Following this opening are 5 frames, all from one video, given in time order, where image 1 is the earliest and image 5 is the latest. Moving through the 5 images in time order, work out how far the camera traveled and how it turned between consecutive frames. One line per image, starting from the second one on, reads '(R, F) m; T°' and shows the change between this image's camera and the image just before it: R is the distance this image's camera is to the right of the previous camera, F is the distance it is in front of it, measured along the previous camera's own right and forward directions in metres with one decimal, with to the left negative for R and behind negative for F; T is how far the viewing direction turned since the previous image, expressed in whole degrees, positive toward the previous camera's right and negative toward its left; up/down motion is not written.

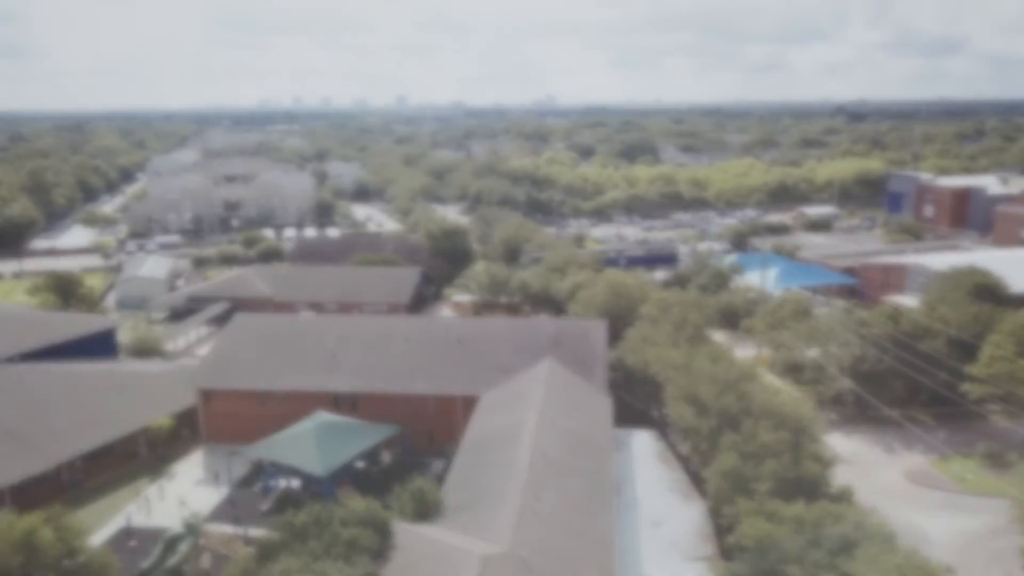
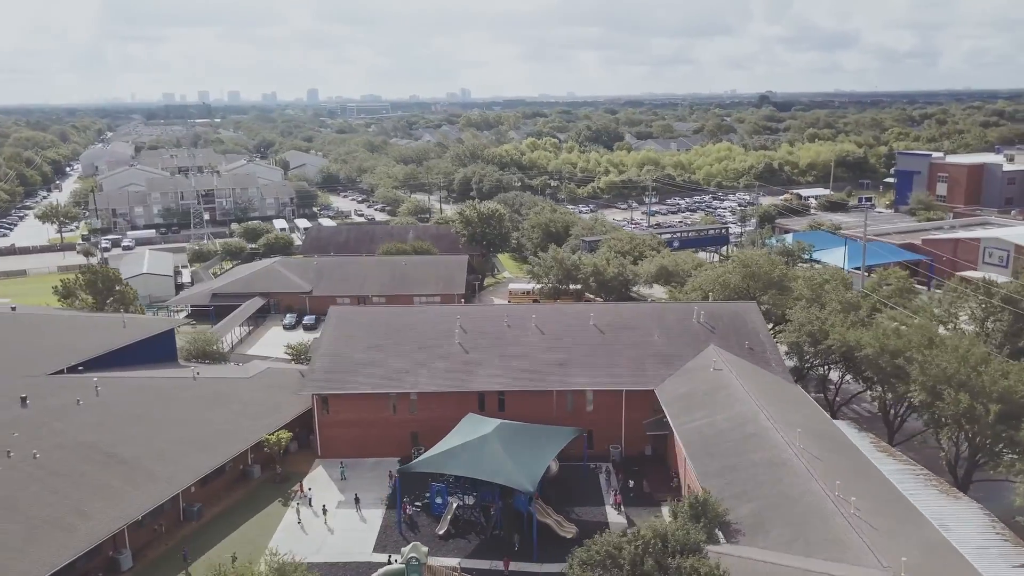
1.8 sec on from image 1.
(-8.7, +4.3) m; +6°
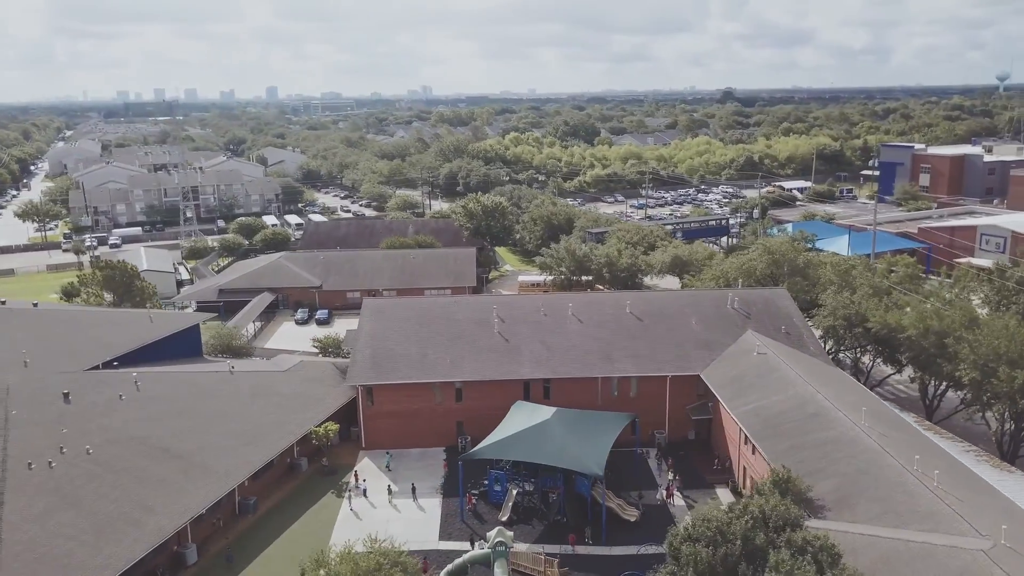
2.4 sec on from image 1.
(-2.8, 0.0) m; +3°
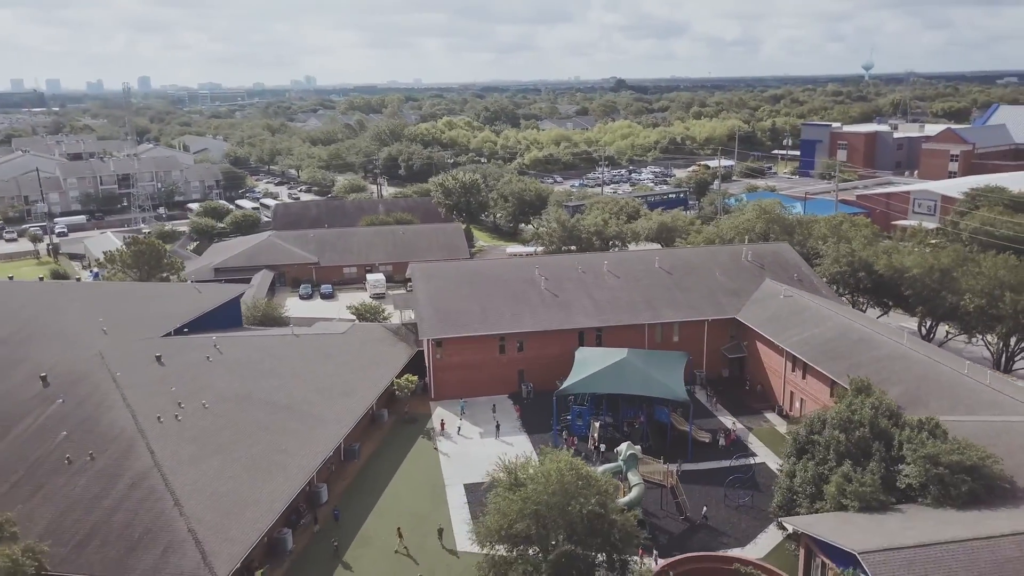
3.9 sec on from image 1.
(-6.1, -1.9) m; +7°
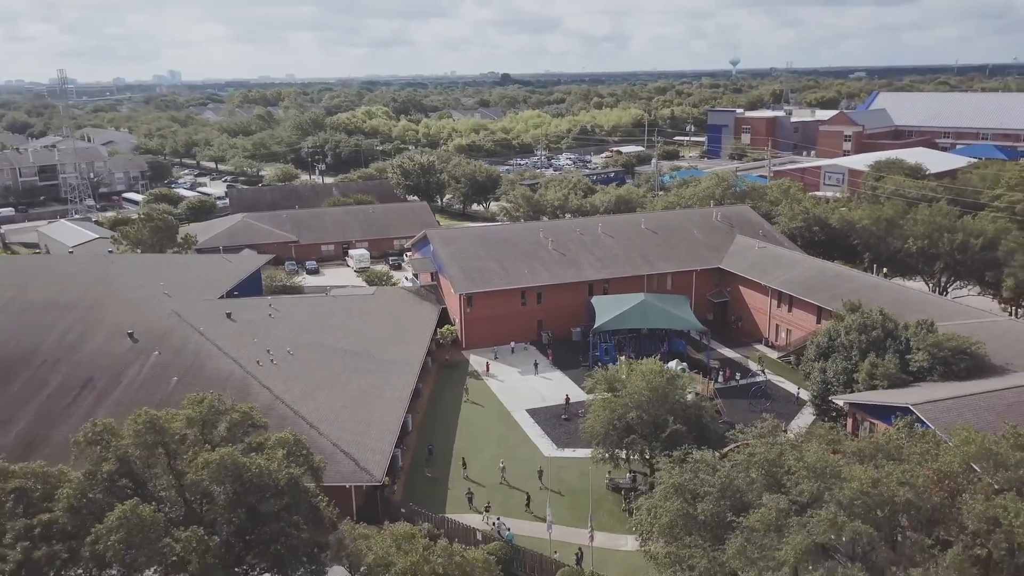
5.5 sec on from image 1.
(-5.7, -3.1) m; +8°
